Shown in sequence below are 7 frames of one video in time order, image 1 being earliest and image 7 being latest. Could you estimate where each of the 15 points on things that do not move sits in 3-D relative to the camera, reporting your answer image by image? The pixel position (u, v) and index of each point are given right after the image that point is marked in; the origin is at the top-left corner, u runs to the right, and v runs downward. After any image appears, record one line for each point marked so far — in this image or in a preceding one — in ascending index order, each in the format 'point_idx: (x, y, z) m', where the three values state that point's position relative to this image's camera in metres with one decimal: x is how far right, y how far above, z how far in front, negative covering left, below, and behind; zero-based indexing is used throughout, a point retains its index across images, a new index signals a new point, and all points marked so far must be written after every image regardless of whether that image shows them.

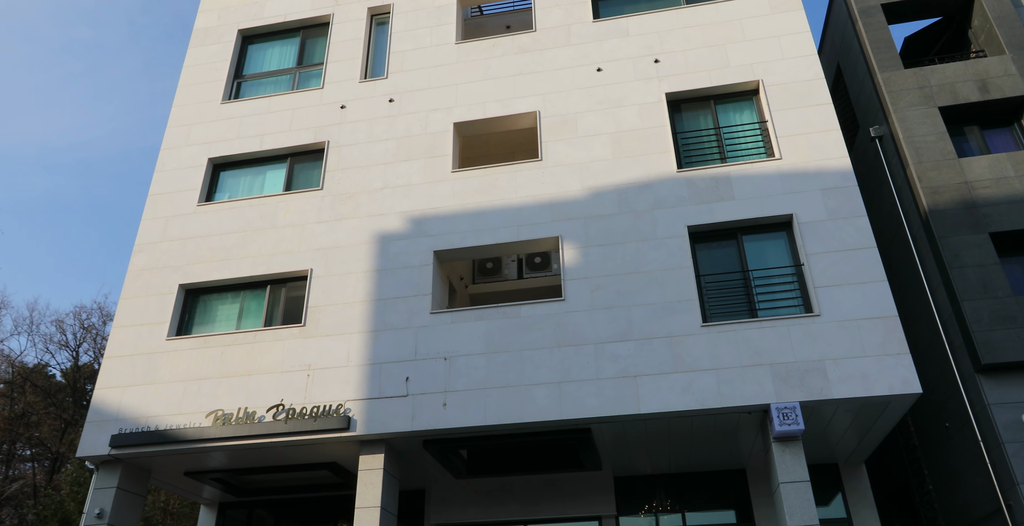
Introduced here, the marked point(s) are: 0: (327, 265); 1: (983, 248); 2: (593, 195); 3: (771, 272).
0: (-4.0, 0.0, +15.8) m
1: (+9.1, +0.3, +14.1) m
2: (+1.7, +1.4, +15.3) m
3: (+5.1, -0.2, +14.1) m
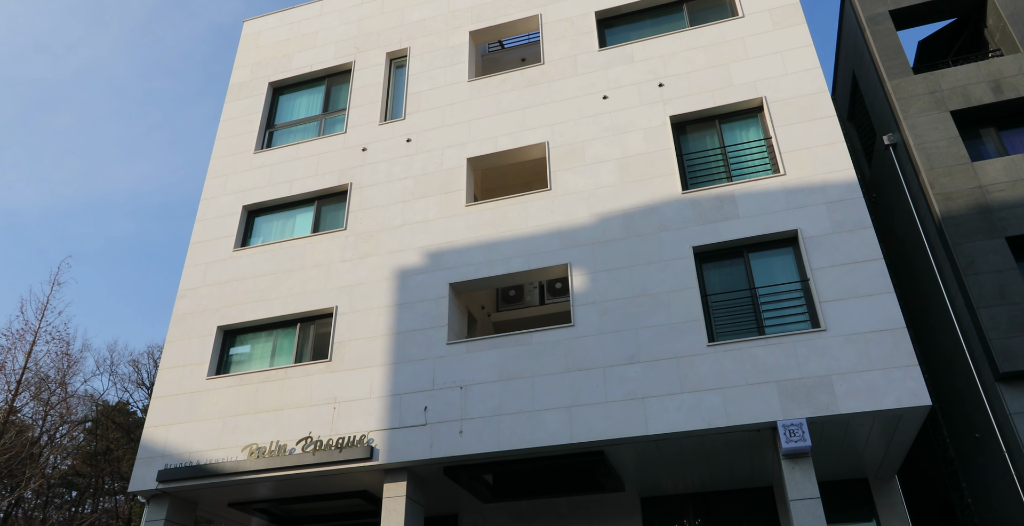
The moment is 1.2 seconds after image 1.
0: (-3.7, -0.9, +16.6) m
1: (+9.2, +0.2, +13.8) m
2: (+1.9, +0.9, +15.7) m
3: (+5.2, -0.5, +14.1) m
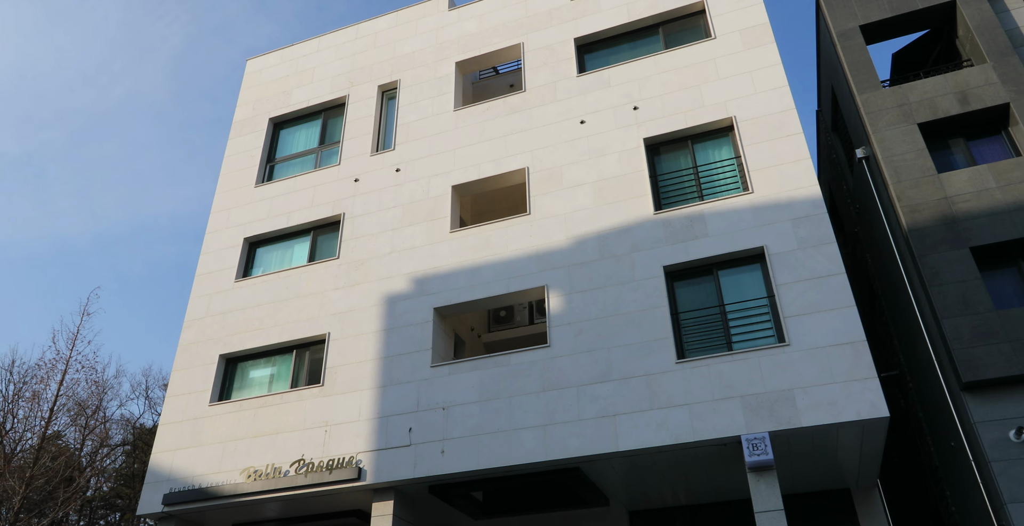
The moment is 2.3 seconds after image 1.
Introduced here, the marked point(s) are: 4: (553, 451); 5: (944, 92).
0: (-4.0, -1.5, +17.4) m
1: (+8.7, 0.0, +14.0) m
2: (+1.4, +0.5, +16.2) m
3: (+4.7, -0.8, +14.5) m
4: (+0.8, -3.6, +14.0) m
5: (+9.4, +3.7, +15.9) m
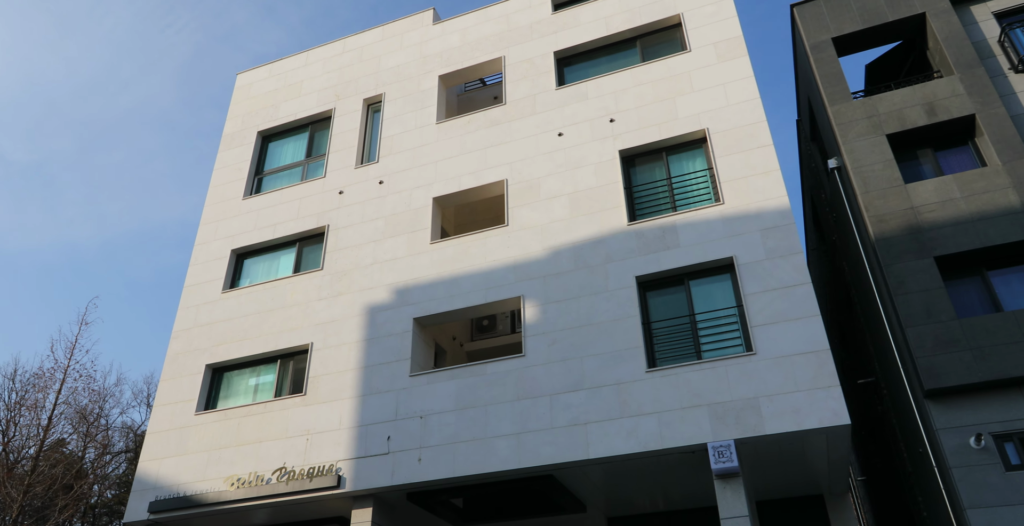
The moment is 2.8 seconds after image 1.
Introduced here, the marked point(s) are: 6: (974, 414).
0: (-4.5, -1.8, +17.7) m
1: (+8.1, -0.2, +14.2) m
2: (+0.9, +0.2, +16.5) m
3: (+4.2, -1.0, +14.8) m
4: (+0.3, -3.8, +14.3) m
5: (+8.9, +3.5, +16.2) m
6: (+8.3, -2.7, +13.0) m
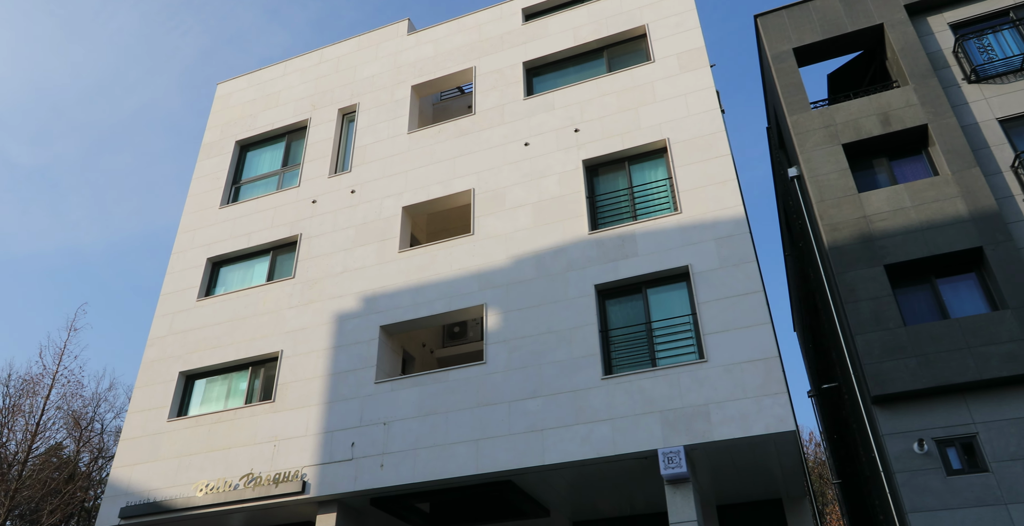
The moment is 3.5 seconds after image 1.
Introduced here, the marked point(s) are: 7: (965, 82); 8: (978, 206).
0: (-5.4, -2.0, +18.0) m
1: (+7.3, -0.4, +14.5) m
2: (+0.1, 0.0, +16.8) m
3: (+3.3, -1.2, +15.1) m
4: (-0.6, -4.0, +14.6) m
5: (+8.1, +3.4, +16.5) m
6: (+7.4, -2.9, +13.3) m
7: (+10.1, +4.0, +16.3) m
8: (+9.3, +1.1, +14.5) m
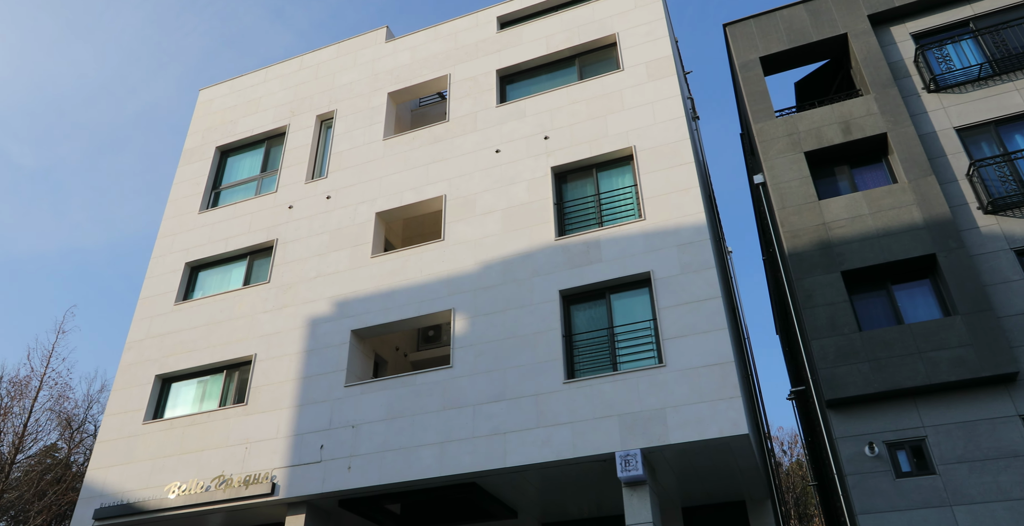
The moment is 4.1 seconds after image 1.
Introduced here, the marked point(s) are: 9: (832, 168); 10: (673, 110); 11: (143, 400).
0: (-6.1, -2.2, +18.3) m
1: (+6.5, -0.5, +14.8) m
2: (-0.7, -0.1, +17.1) m
3: (+2.6, -1.3, +15.3) m
4: (-1.3, -4.2, +14.8) m
5: (+7.3, +3.2, +16.8) m
6: (+6.7, -3.0, +13.6) m
7: (+9.4, +3.9, +16.6) m
8: (+8.5, +1.0, +14.8) m
9: (+7.3, +2.2, +16.7) m
10: (+3.9, +3.7, +17.5) m
11: (-9.5, -3.6, +18.9) m
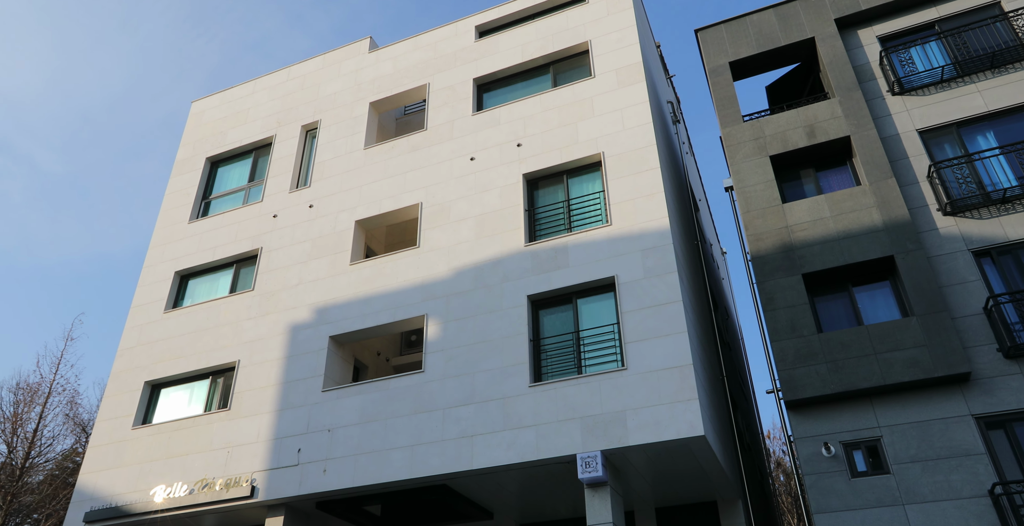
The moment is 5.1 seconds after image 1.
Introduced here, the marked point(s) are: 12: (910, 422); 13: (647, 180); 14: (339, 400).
0: (-6.7, -2.4, +18.8) m
1: (+5.8, -0.5, +15.0) m
2: (-1.3, -0.3, +17.5) m
3: (+1.9, -1.4, +15.6) m
4: (-2.0, -4.3, +15.2) m
5: (+6.6, +3.2, +17.0) m
6: (+6.0, -3.0, +13.8) m
7: (+8.6, +3.9, +16.7) m
8: (+7.8, +1.0, +15.0) m
9: (+6.6, +2.1, +16.9) m
10: (+3.2, +3.6, +17.8) m
11: (-10.1, -3.8, +19.5) m
12: (+7.3, -2.9, +13.3) m
13: (+3.1, +1.9, +16.8) m
14: (-4.0, -3.2, +16.9) m
